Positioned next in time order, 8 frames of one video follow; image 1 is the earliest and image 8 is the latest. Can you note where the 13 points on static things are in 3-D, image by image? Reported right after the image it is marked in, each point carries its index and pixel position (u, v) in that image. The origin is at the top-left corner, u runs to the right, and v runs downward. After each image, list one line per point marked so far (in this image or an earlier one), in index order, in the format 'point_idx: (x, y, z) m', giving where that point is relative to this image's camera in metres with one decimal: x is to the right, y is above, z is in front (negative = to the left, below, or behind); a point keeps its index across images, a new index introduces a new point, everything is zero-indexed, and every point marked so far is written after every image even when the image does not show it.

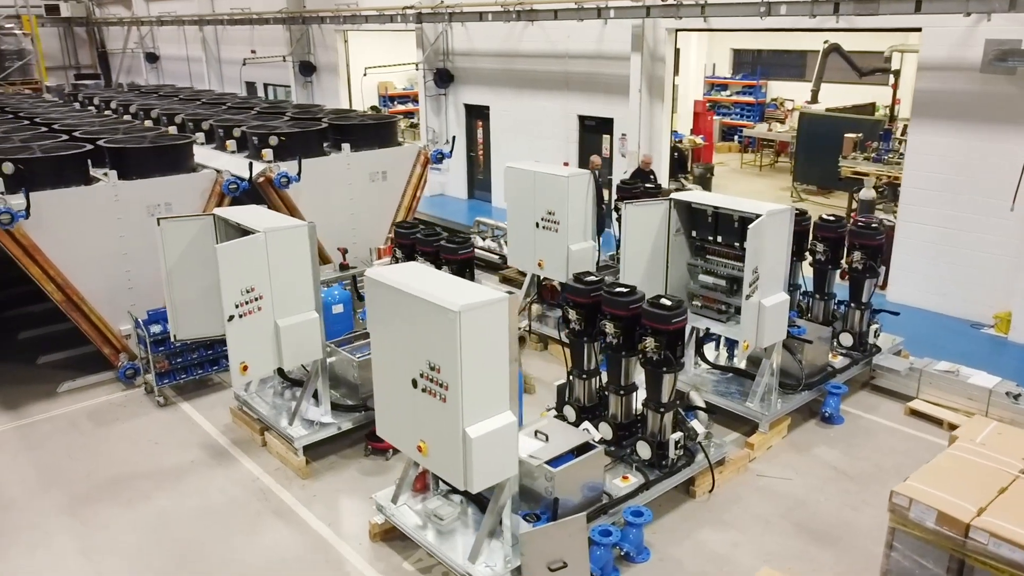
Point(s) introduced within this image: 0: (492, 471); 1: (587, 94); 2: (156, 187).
0: (-0.1, -0.8, +3.5) m
1: (+1.0, +2.5, +10.1) m
2: (-2.7, +0.8, +6.1) m
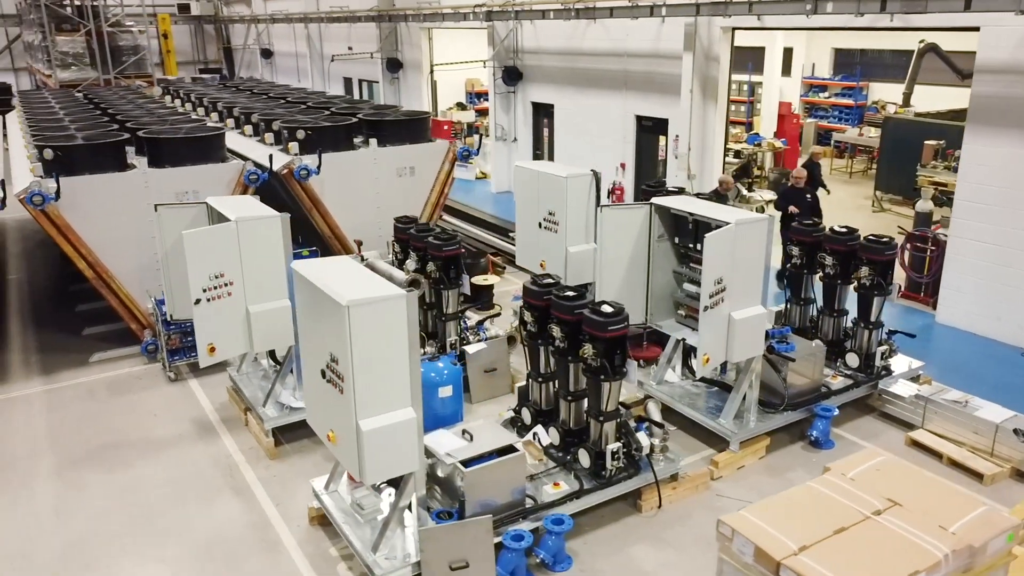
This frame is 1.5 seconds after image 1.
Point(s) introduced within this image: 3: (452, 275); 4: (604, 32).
0: (-0.5, -0.8, +3.5) m
1: (+1.7, +2.4, +9.9) m
2: (-2.7, +0.9, +6.5) m
3: (-0.4, +0.1, +5.6) m
4: (+1.2, +3.3, +10.3) m
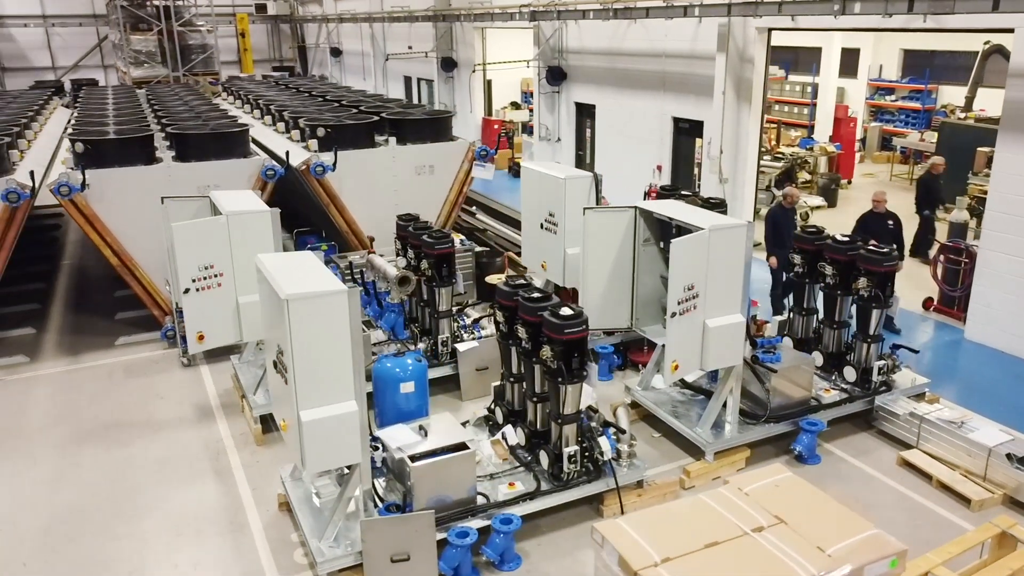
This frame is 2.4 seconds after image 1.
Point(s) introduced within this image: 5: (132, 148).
0: (-0.8, -0.8, +3.6) m
1: (+2.1, +2.4, +9.7) m
2: (-2.6, +1.0, +6.8) m
3: (-0.5, +0.1, +5.7) m
4: (+1.7, +3.3, +10.2) m
5: (-3.2, +1.2, +6.7) m
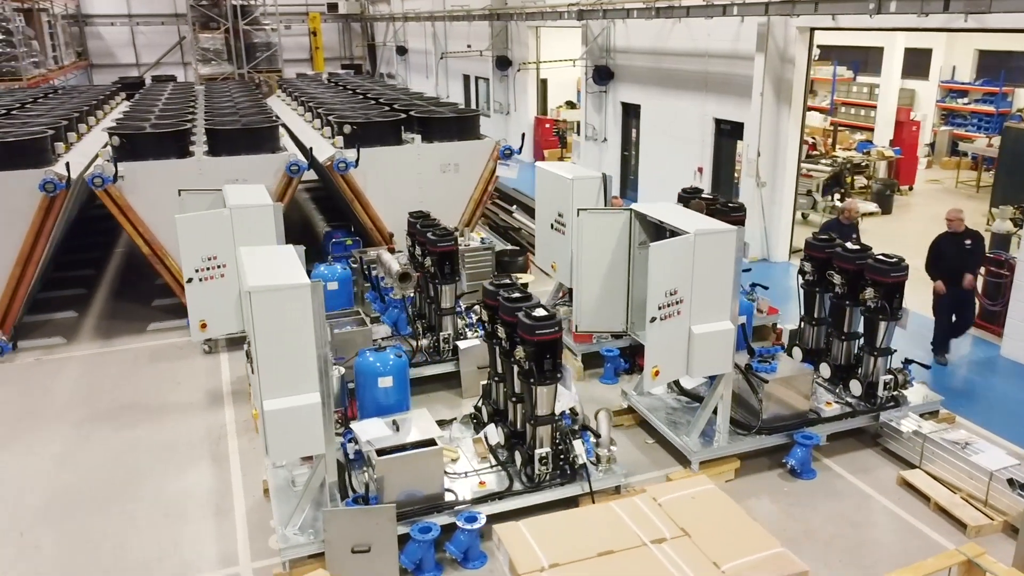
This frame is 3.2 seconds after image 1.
0: (-1.0, -0.7, +3.7) m
1: (+2.5, +2.3, +9.5) m
2: (-2.4, +1.1, +7.0) m
3: (-0.5, +0.1, +5.7) m
4: (+2.2, +3.2, +10.0) m
5: (-3.0, +1.3, +7.0) m
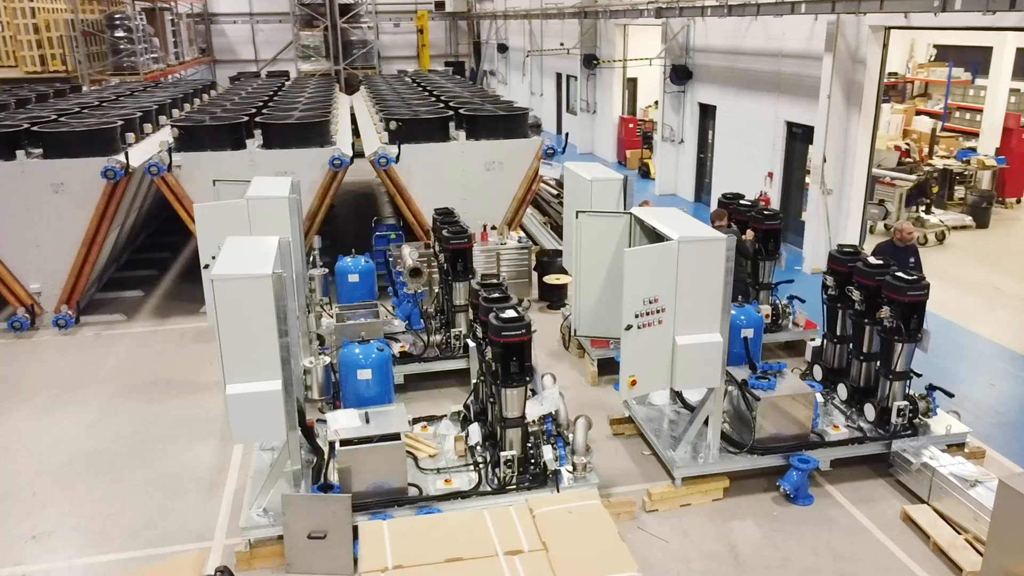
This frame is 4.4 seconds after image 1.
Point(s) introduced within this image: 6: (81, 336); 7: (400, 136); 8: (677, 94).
0: (-1.3, -0.7, +3.8) m
1: (+3.2, +2.2, +9.1) m
2: (-2.1, +1.2, +7.3) m
3: (-0.4, +0.1, +5.8) m
4: (+3.0, +3.1, +9.6) m
5: (-2.7, +1.4, +7.4) m
6: (-3.8, -0.4, +7.1) m
7: (-1.1, +1.5, +7.7) m
8: (+2.5, +2.9, +12.1) m
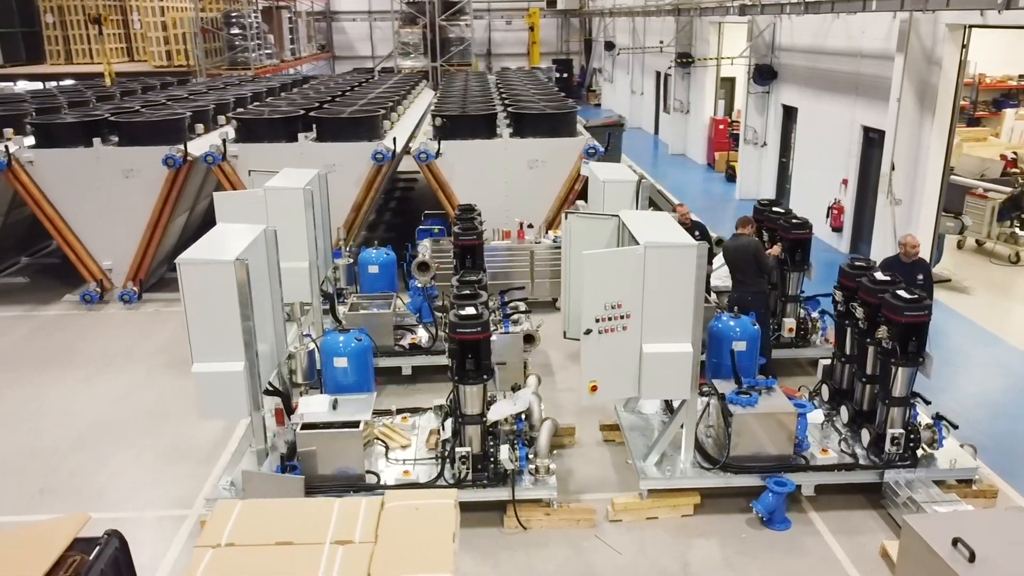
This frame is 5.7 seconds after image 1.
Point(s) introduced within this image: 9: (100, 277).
0: (-1.5, -0.6, +4.1) m
1: (+3.8, +2.0, +8.5) m
2: (-1.7, +1.3, +7.6) m
3: (-0.3, +0.2, +5.8) m
4: (+3.8, +3.0, +9.1) m
5: (-2.3, +1.6, +7.7) m
6: (-3.5, -0.2, +7.6) m
7: (-0.6, +1.5, +7.8) m
8: (+3.6, +2.8, +11.6) m
9: (-4.0, +0.1, +7.8) m
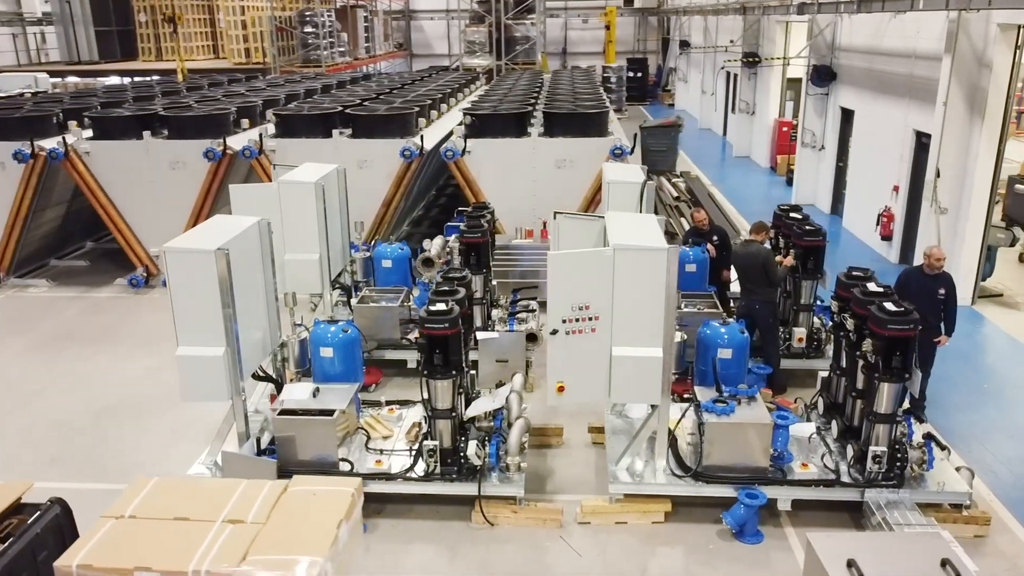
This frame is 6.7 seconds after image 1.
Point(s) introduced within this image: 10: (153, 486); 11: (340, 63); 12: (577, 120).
0: (-1.7, -0.5, +4.3) m
1: (+4.2, +1.9, +8.2) m
2: (-1.4, +1.4, +7.8) m
3: (-0.3, +0.2, +5.9) m
4: (+4.2, +2.8, +8.7) m
5: (-2.0, +1.6, +8.0) m
6: (-3.3, -0.1, +8.0) m
7: (-0.3, +1.6, +7.9) m
8: (+4.3, +2.7, +11.2) m
9: (-3.8, +0.3, +8.3) m
10: (-1.2, -0.7, +2.7) m
11: (-4.0, +5.2, +18.4) m
12: (+0.6, +1.6, +7.8) m
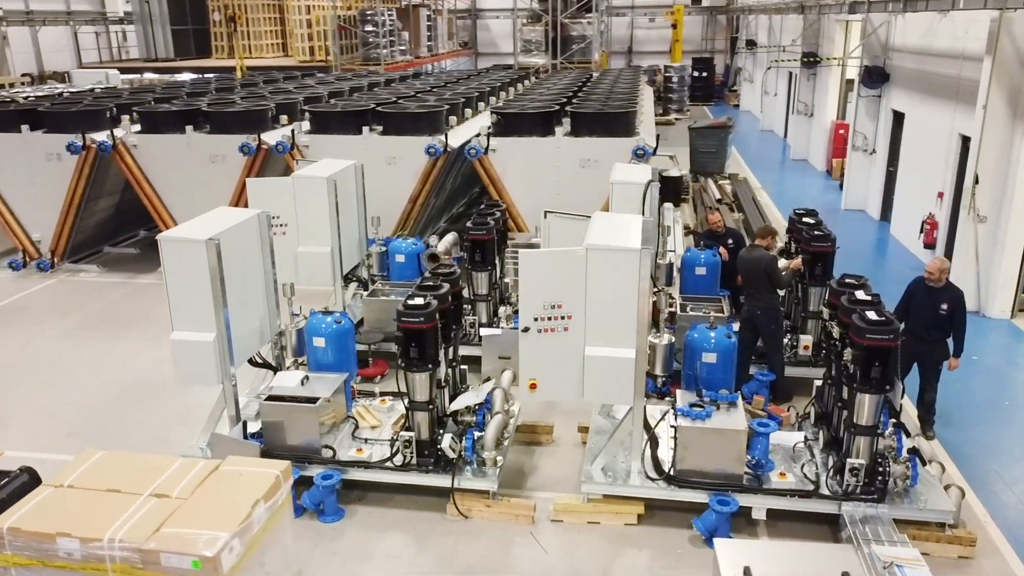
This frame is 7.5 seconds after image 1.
0: (-1.8, -0.5, +4.5) m
1: (+4.5, +1.8, +7.8) m
2: (-1.2, +1.4, +8.0) m
3: (-0.2, +0.2, +6.0) m
4: (+4.6, +2.7, +8.3) m
5: (-1.7, +1.7, +8.2) m
6: (-3.1, 0.0, +8.4) m
7: (-0.1, +1.6, +8.0) m
8: (+4.9, +2.6, +10.9) m
9: (-3.5, +0.4, +8.6) m
10: (-1.5, -0.6, +2.9) m
11: (-2.7, +5.3, +18.7) m
12: (+0.9, +1.6, +7.8) m
